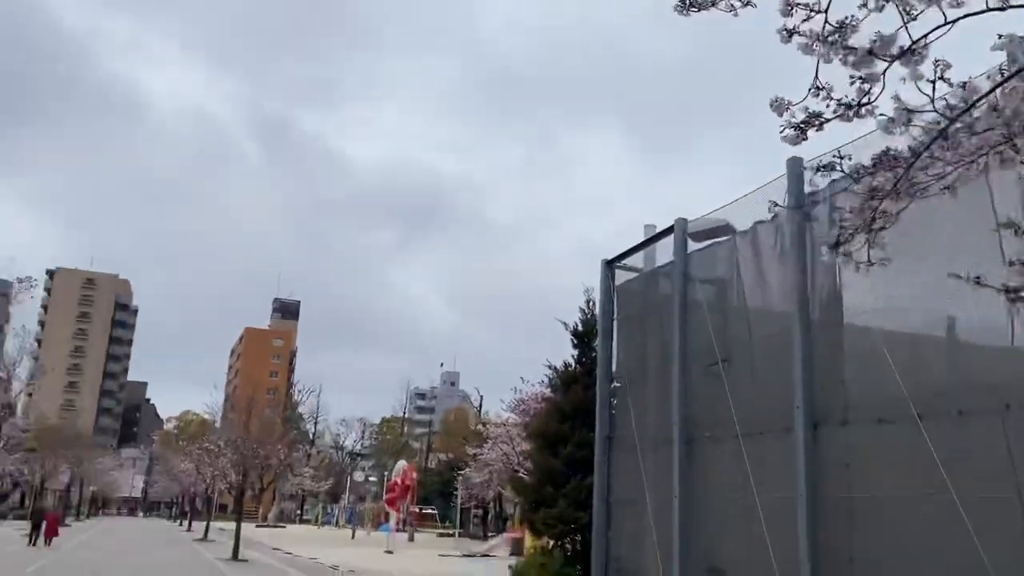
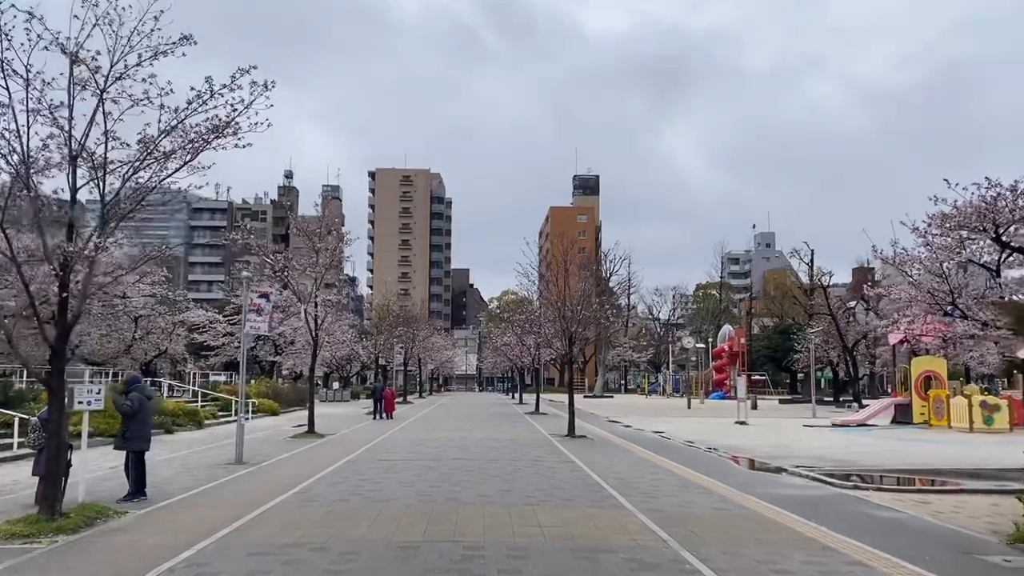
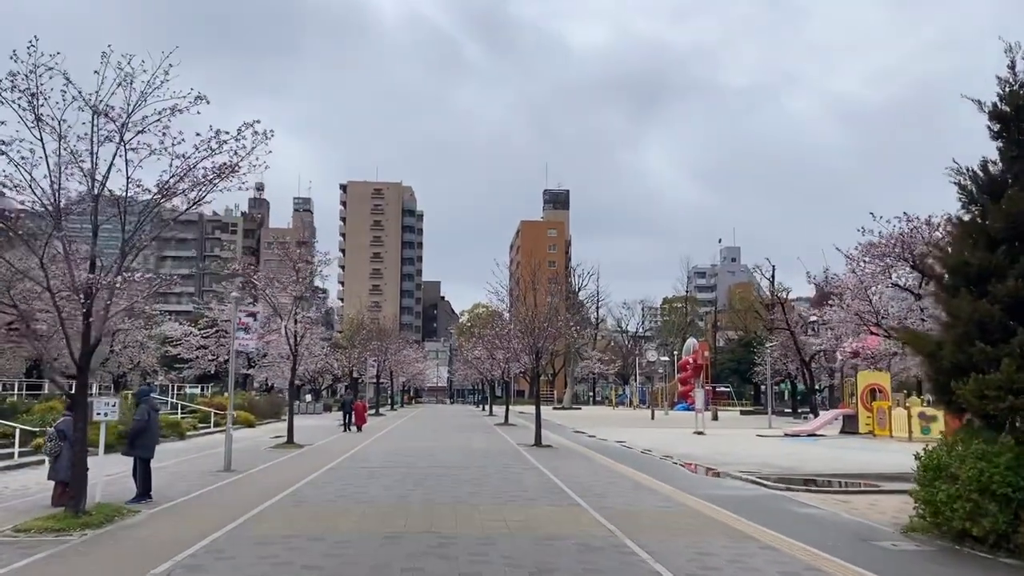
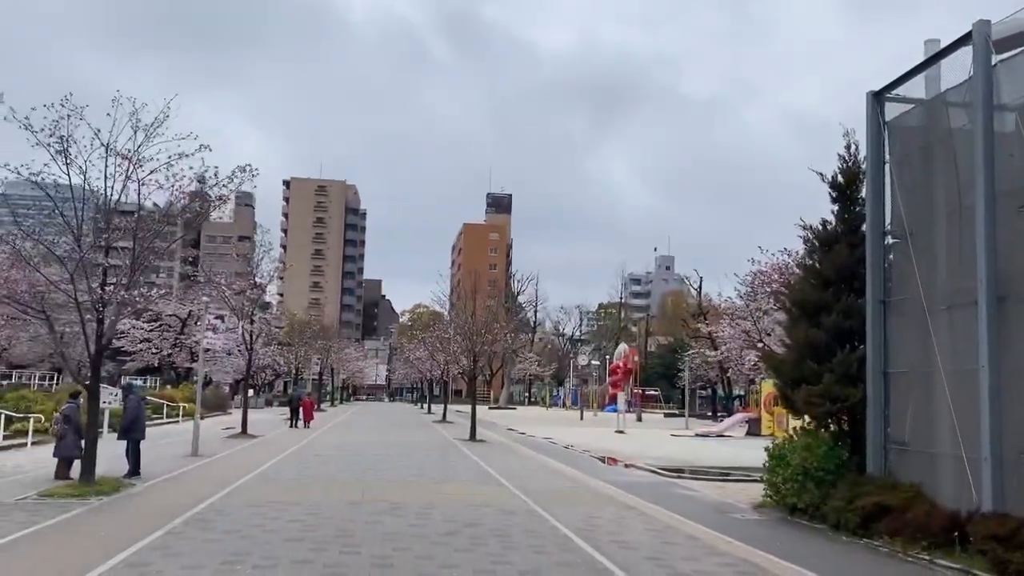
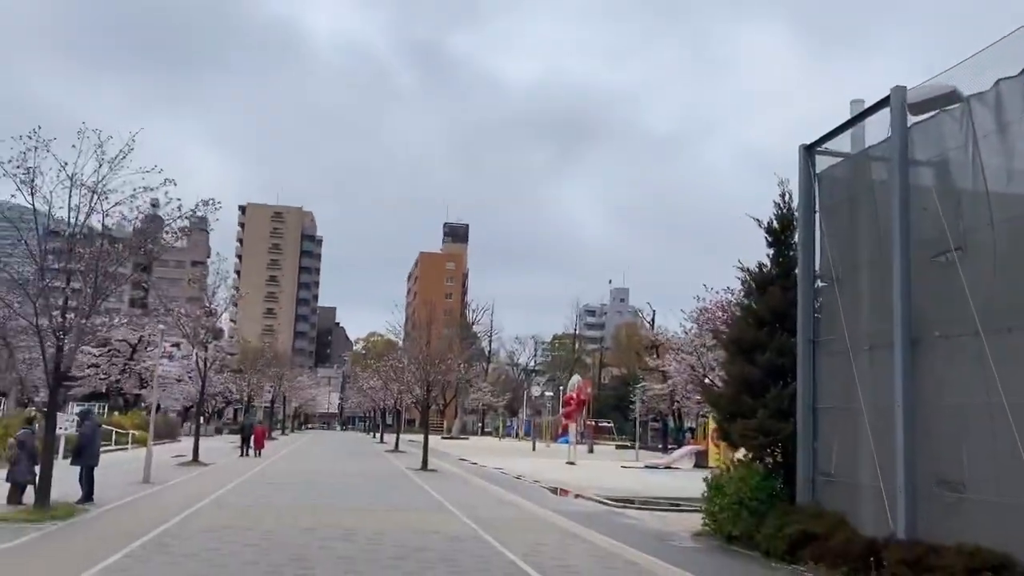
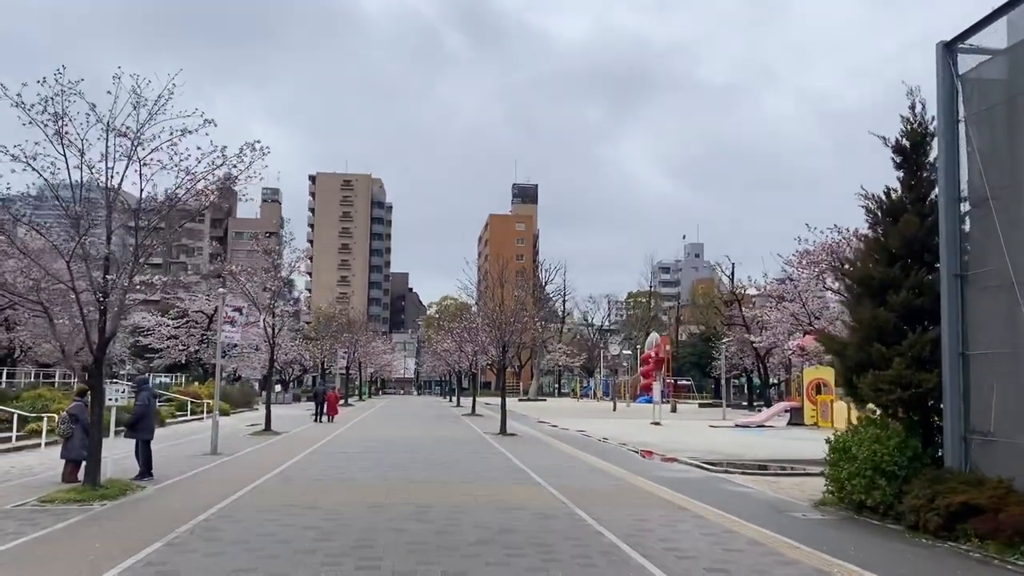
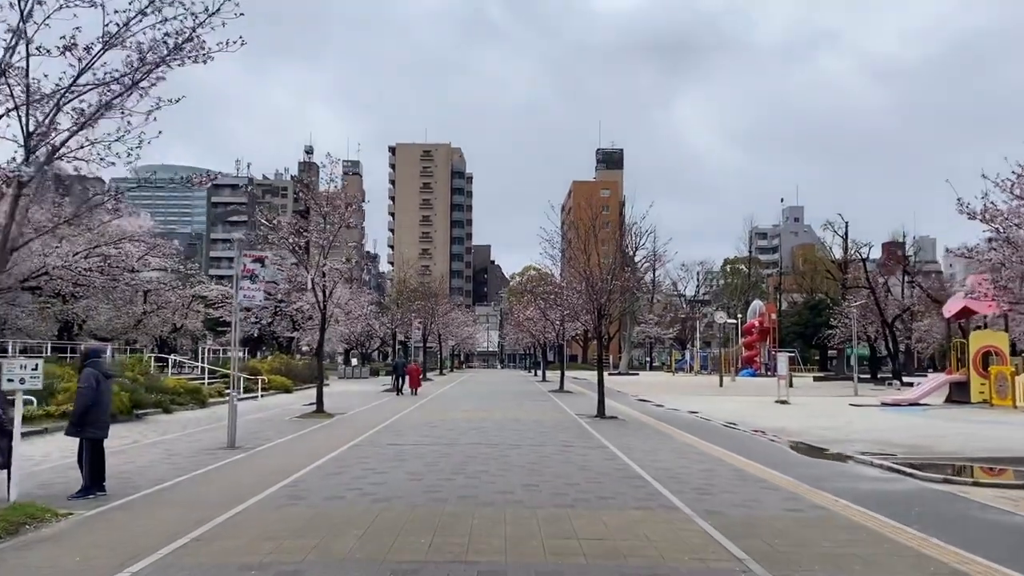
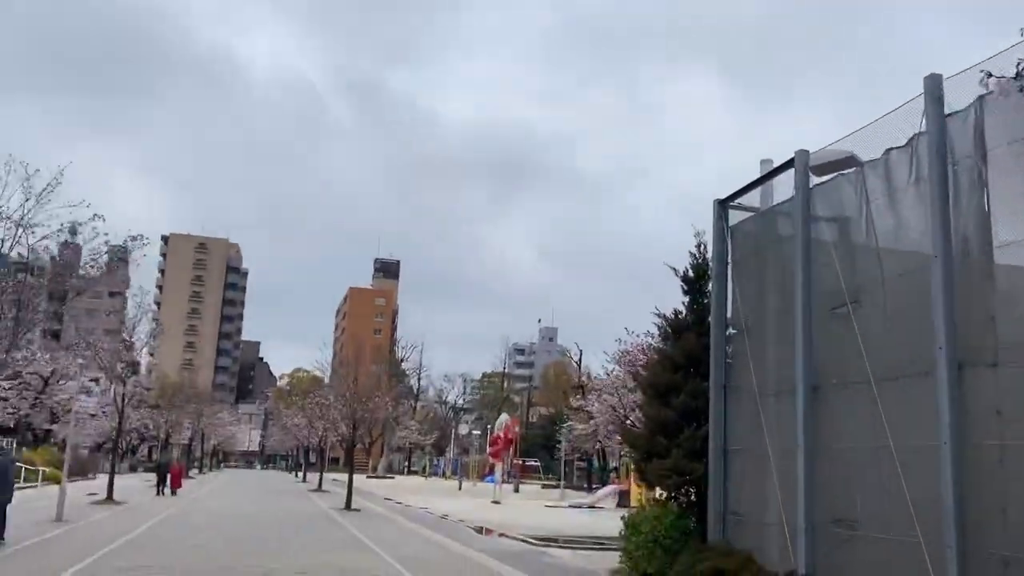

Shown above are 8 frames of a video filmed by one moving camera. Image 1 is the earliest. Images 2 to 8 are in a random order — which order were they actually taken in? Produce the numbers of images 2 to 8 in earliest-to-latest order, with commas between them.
8, 5, 4, 6, 3, 2, 7
